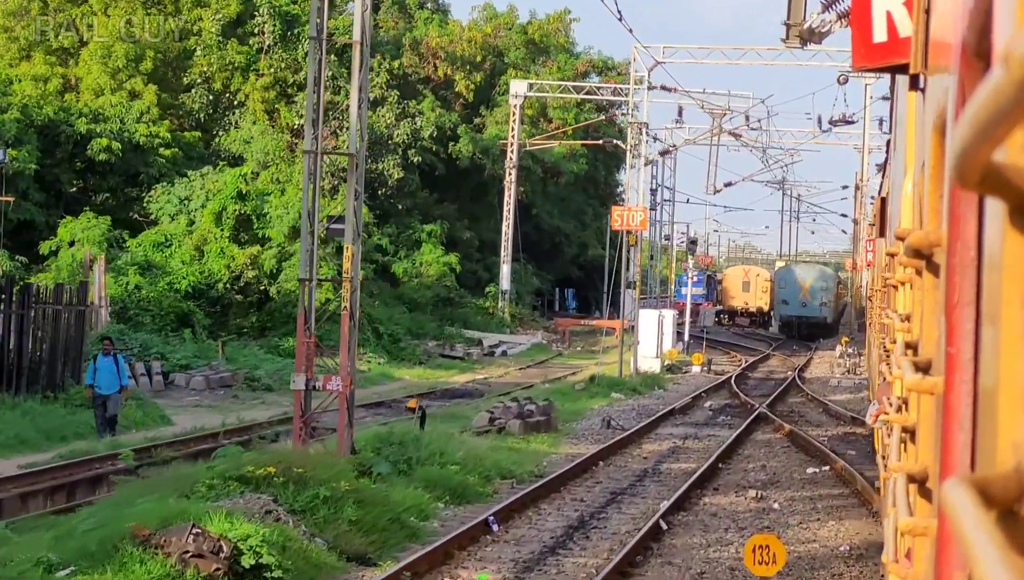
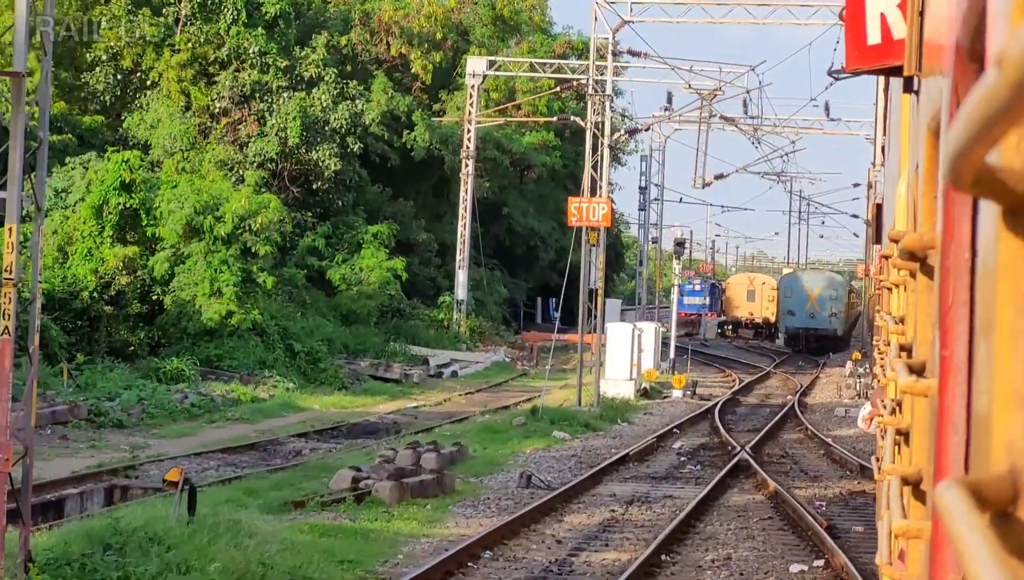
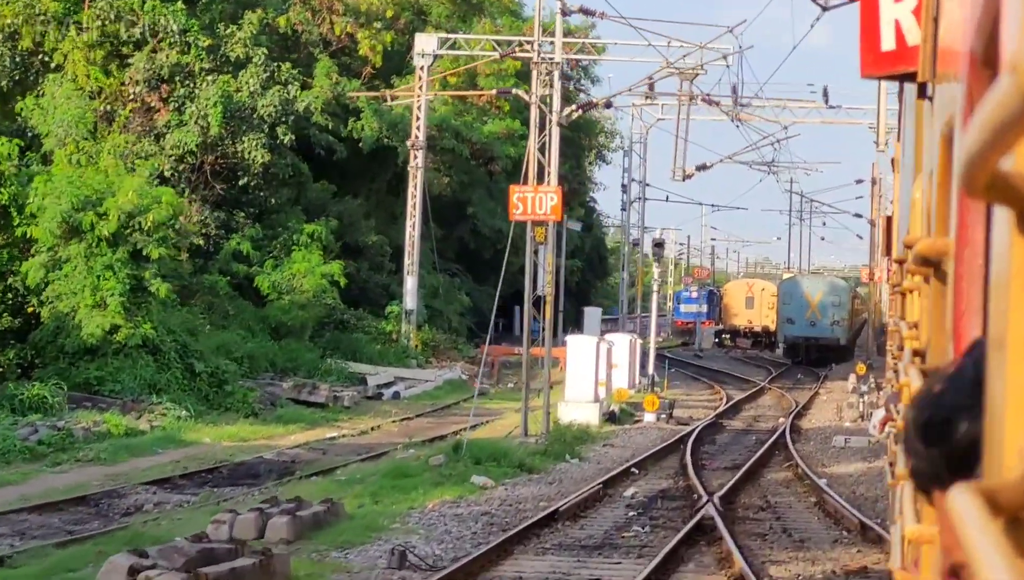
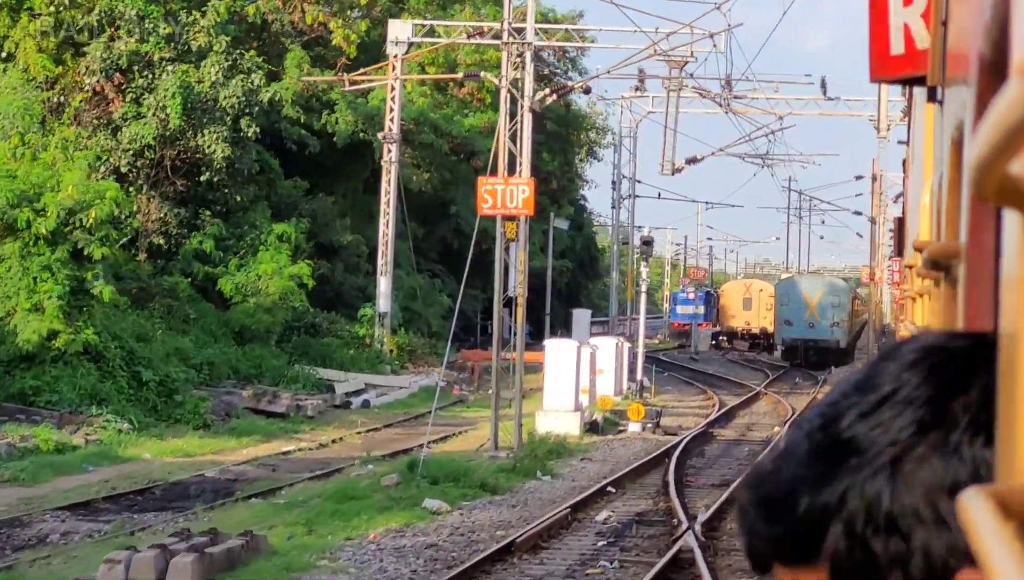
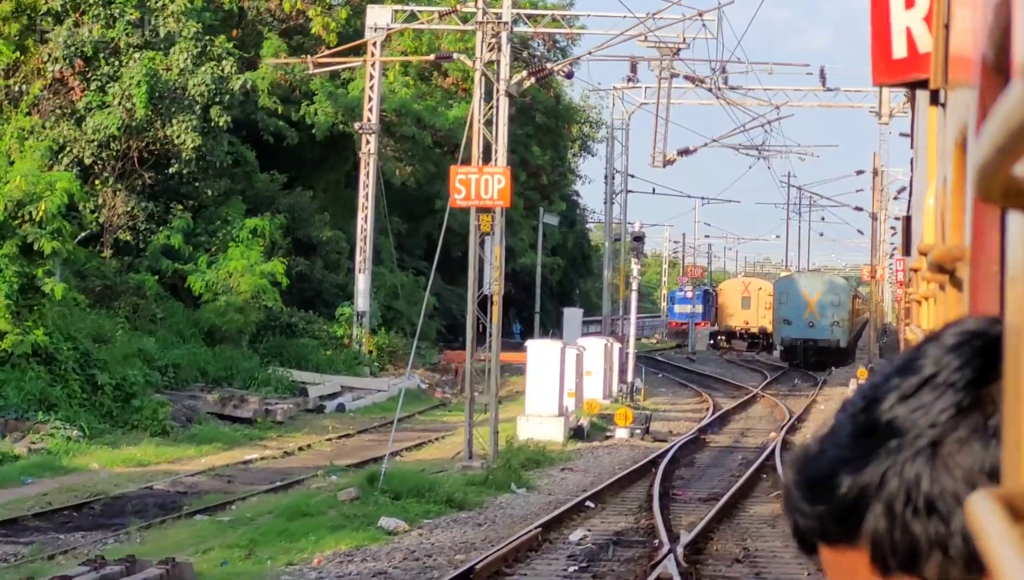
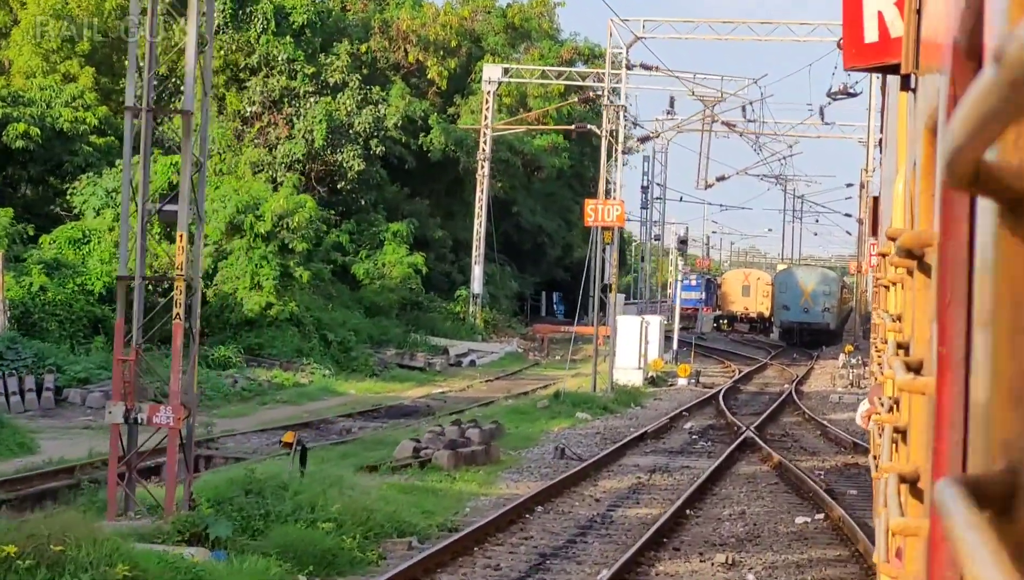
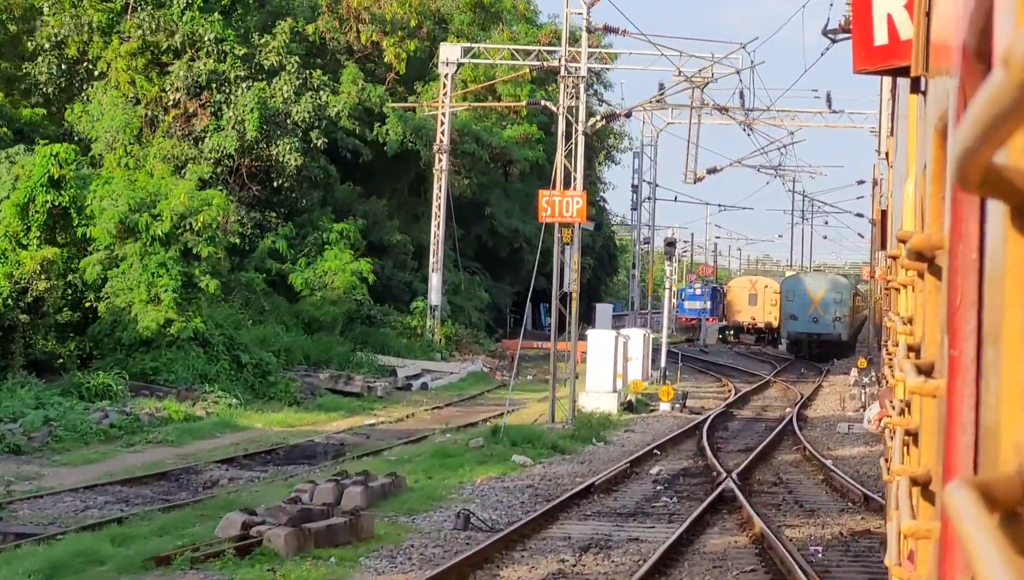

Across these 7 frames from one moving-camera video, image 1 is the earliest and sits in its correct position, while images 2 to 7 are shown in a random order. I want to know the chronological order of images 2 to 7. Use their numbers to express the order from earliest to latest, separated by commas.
6, 2, 7, 3, 4, 5
